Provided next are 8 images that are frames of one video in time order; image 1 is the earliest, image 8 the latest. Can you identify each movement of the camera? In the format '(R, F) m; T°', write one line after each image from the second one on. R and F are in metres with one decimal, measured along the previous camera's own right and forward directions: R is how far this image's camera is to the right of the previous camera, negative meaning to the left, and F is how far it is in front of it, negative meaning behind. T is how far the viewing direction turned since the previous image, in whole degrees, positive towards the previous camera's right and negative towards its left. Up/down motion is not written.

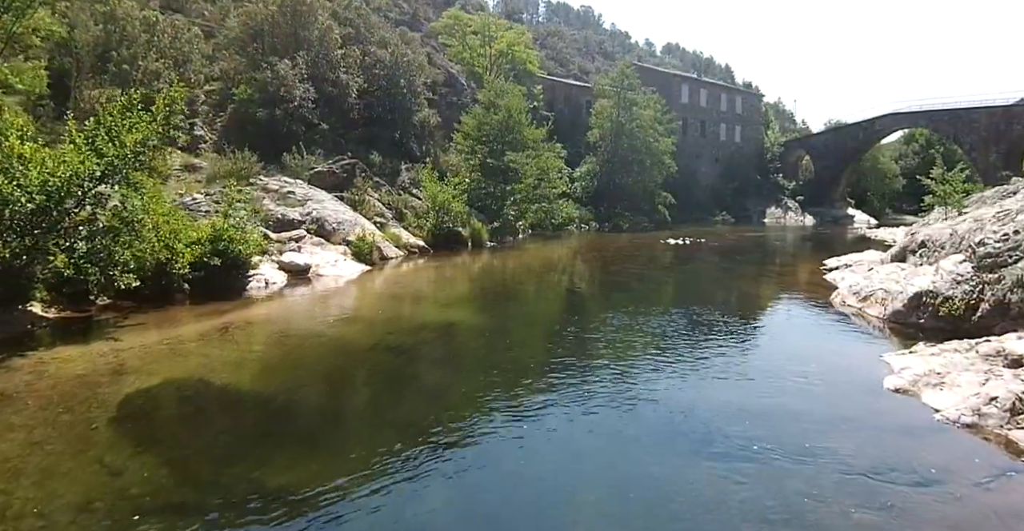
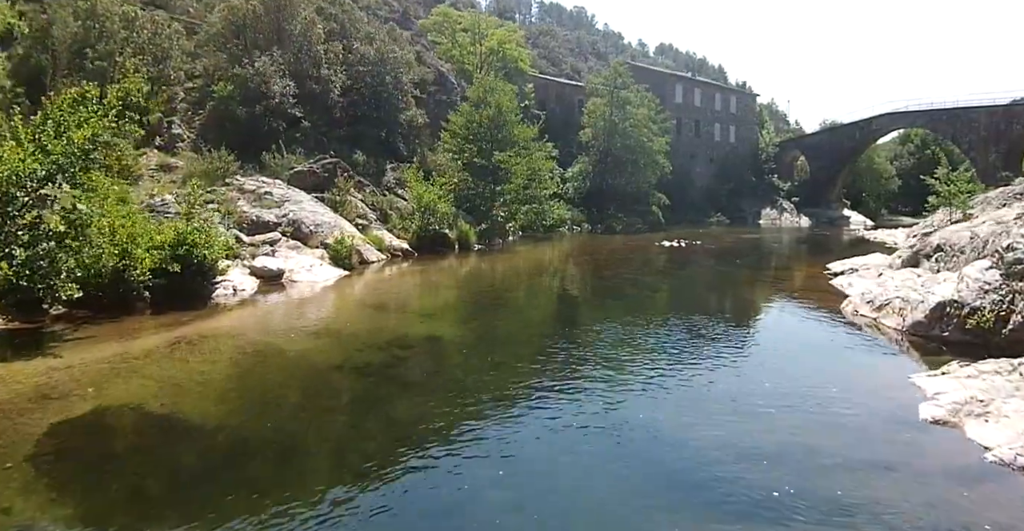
(+0.2, +1.2) m; +1°
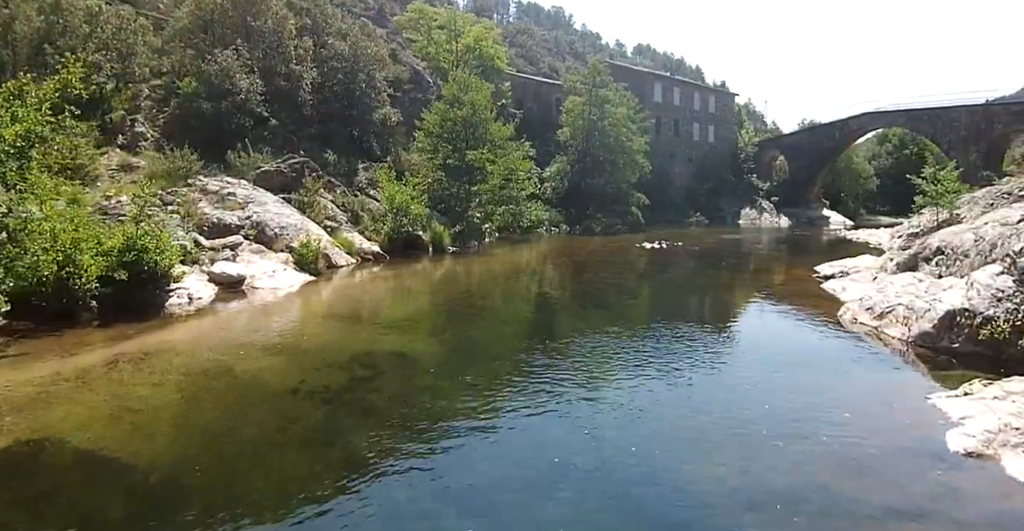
(+0.1, +1.0) m; +2°
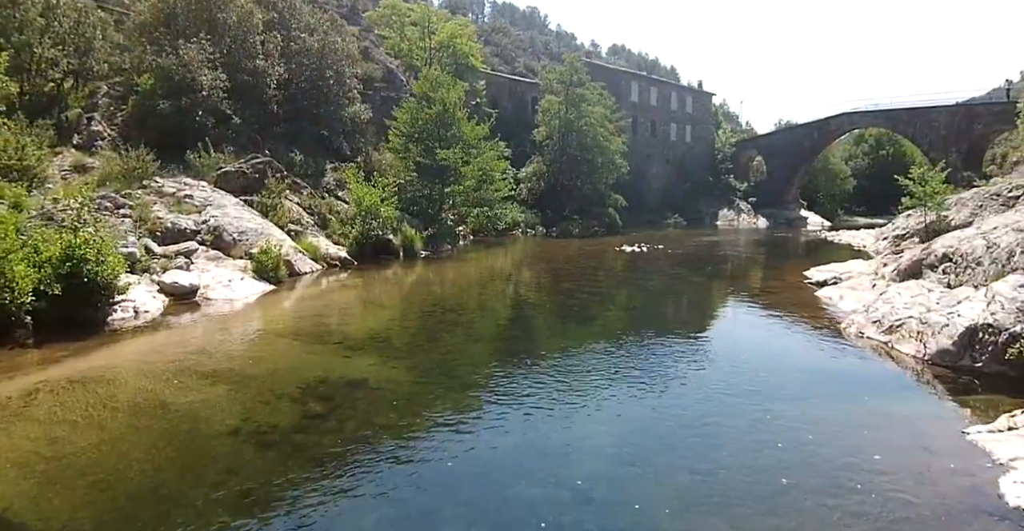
(0.0, +1.1) m; +2°
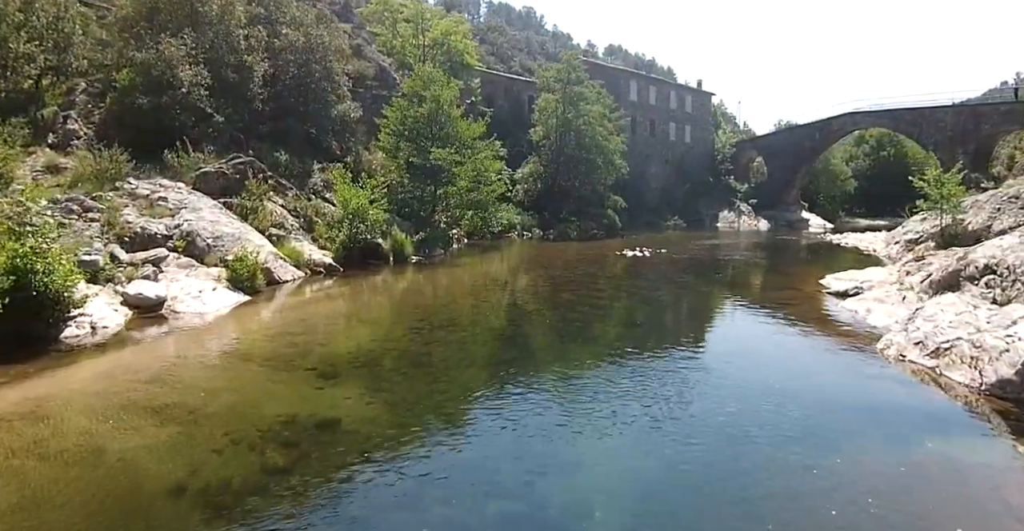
(0.0, +1.3) m; 0°
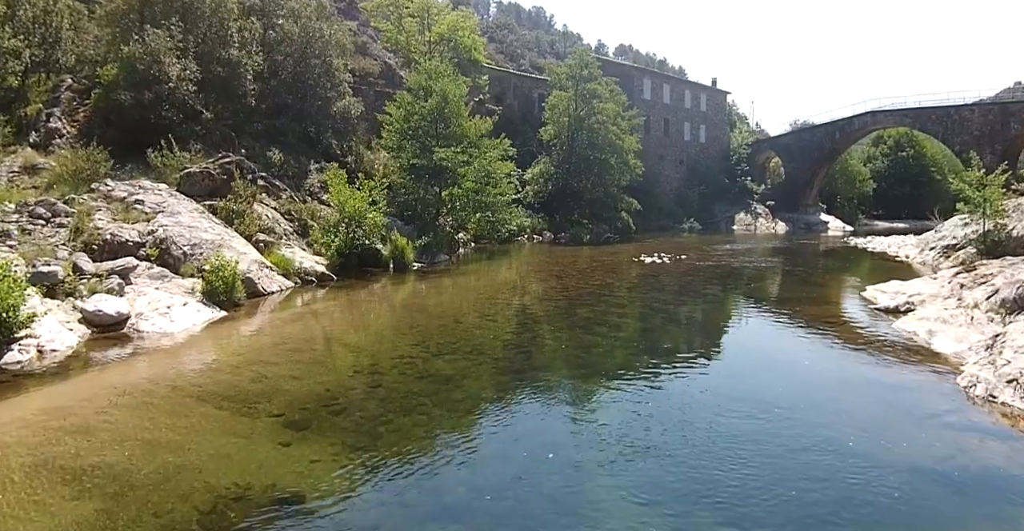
(-0.1, +1.8) m; -1°
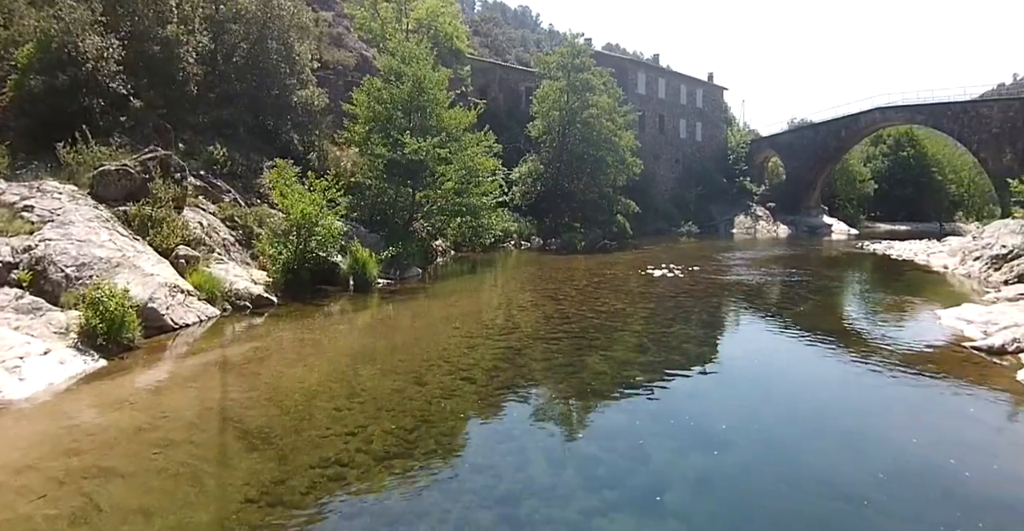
(0.0, +3.6) m; +1°
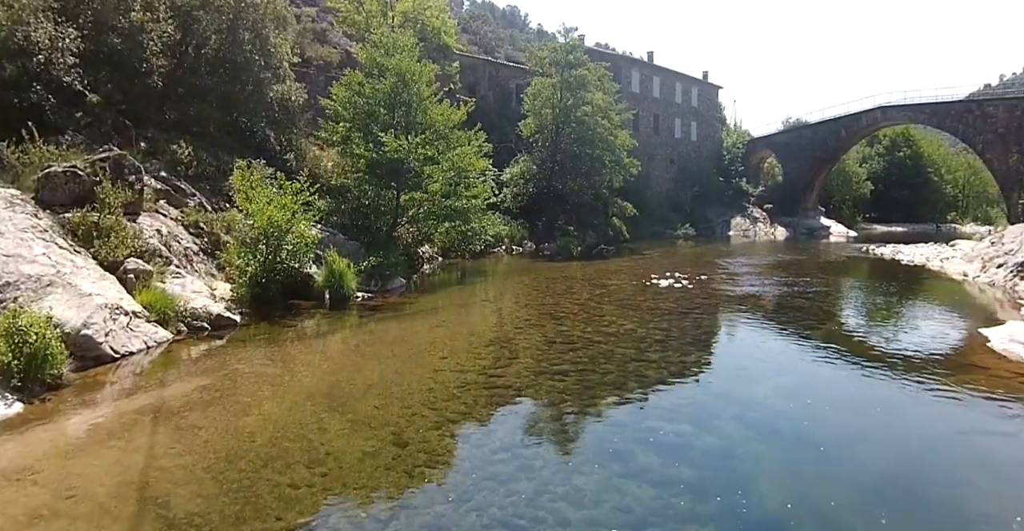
(-0.2, +1.6) m; +1°
